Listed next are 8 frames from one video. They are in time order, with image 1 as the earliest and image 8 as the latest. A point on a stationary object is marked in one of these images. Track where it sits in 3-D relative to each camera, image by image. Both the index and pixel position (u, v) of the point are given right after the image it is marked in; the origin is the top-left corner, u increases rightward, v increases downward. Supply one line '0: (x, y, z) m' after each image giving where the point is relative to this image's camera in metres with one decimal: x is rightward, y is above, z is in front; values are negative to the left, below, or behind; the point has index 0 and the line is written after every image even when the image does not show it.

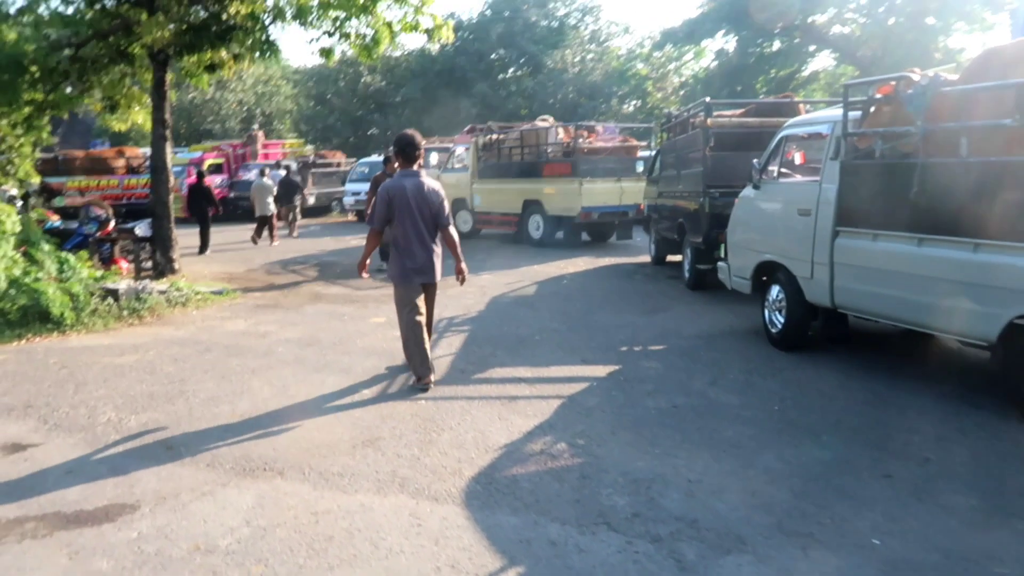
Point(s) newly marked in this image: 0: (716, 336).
0: (+2.4, -0.5, +9.0) m
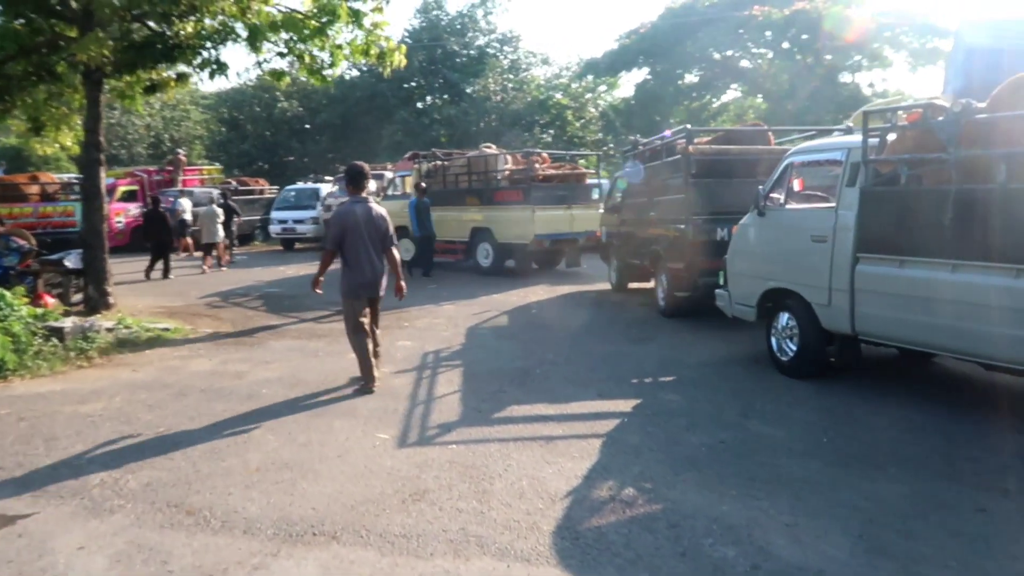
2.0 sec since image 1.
0: (+2.4, -0.9, +8.8) m
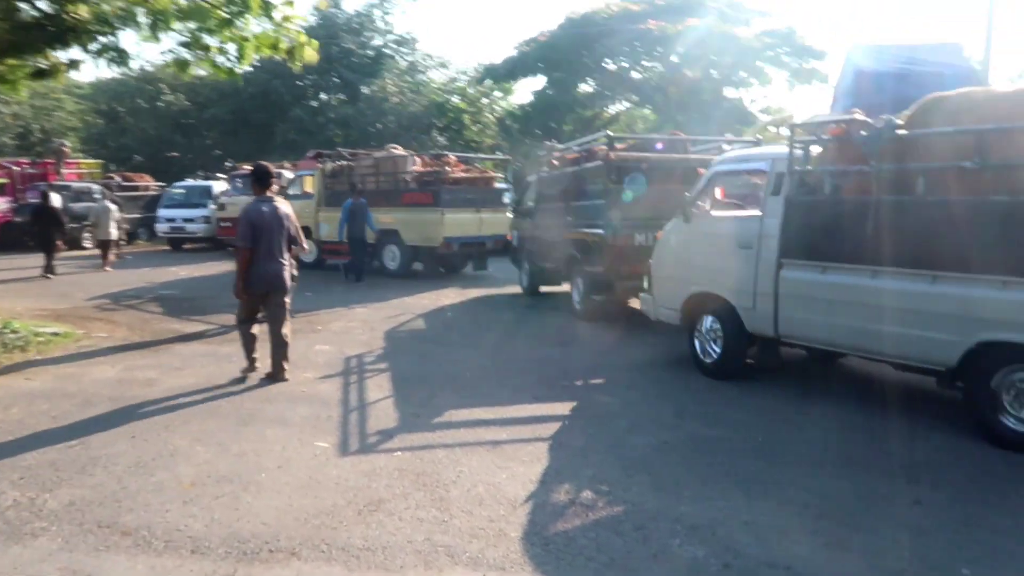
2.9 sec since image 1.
0: (+1.5, -0.9, +9.0) m
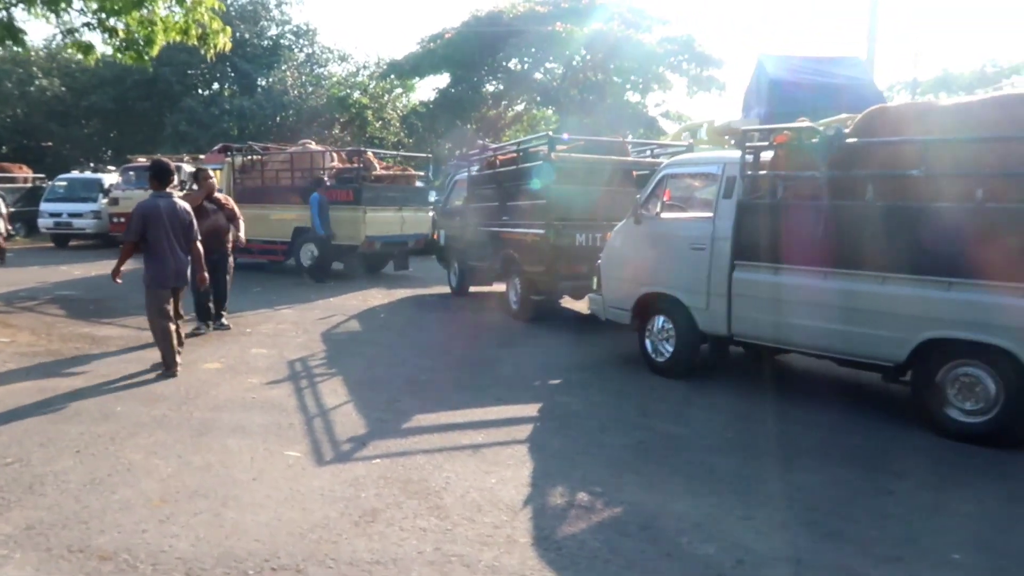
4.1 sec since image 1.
0: (+1.0, -0.9, +9.1) m
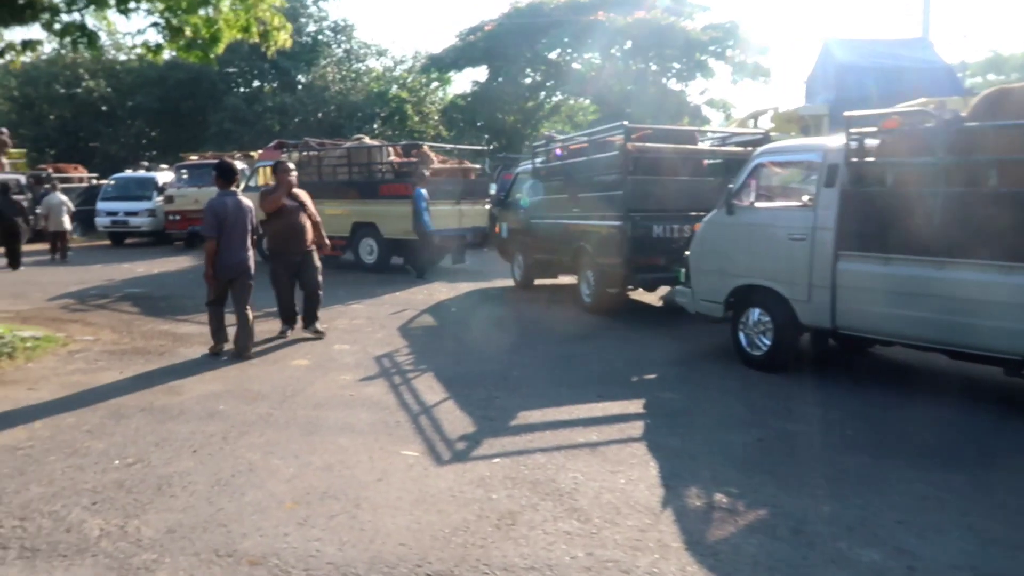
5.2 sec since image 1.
0: (+2.0, -0.8, +8.9) m
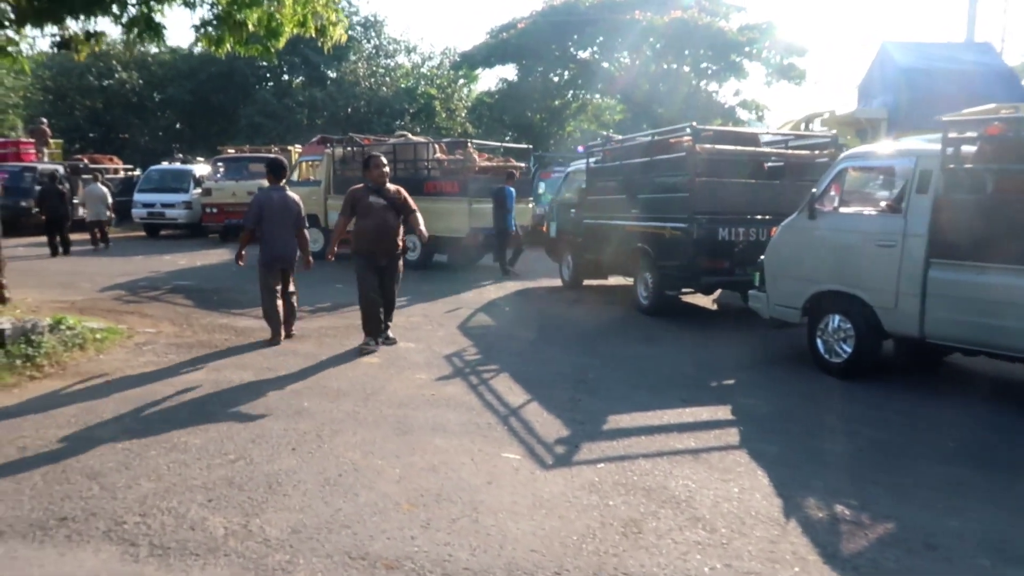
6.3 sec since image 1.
0: (+2.8, -0.9, +8.8) m
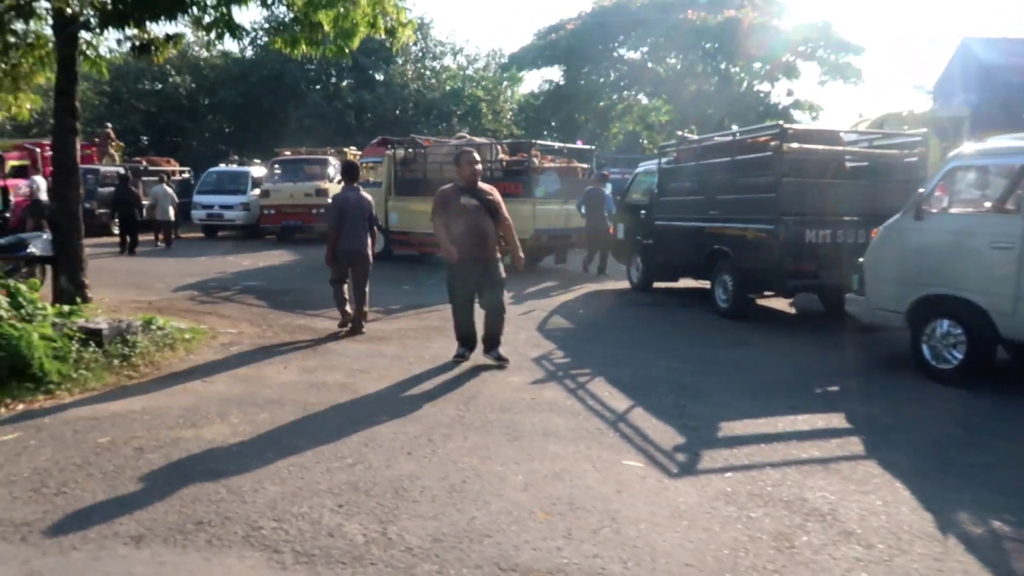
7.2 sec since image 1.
0: (+3.8, -0.9, +8.5) m
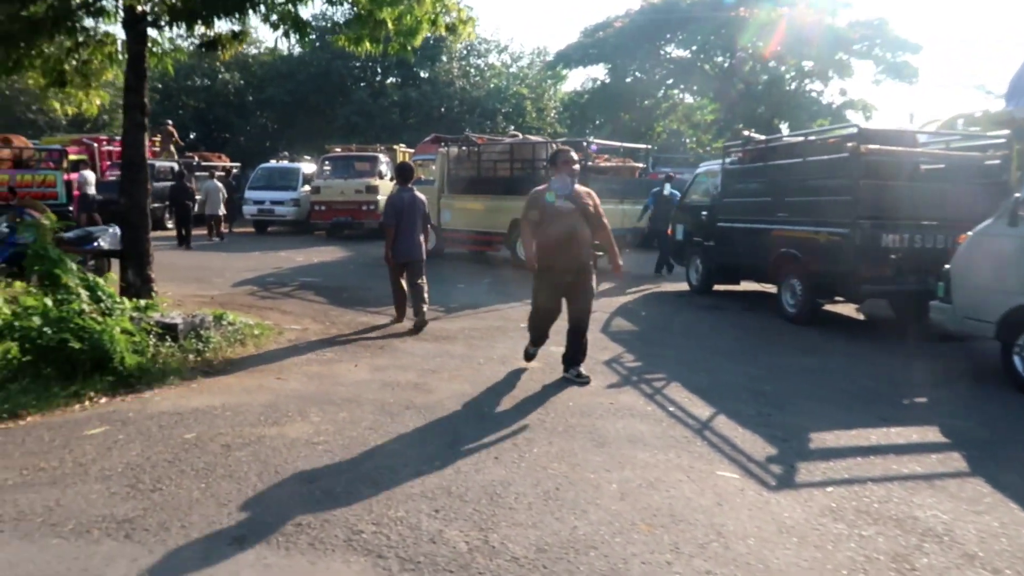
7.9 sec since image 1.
0: (+4.5, -1.0, +8.2) m
